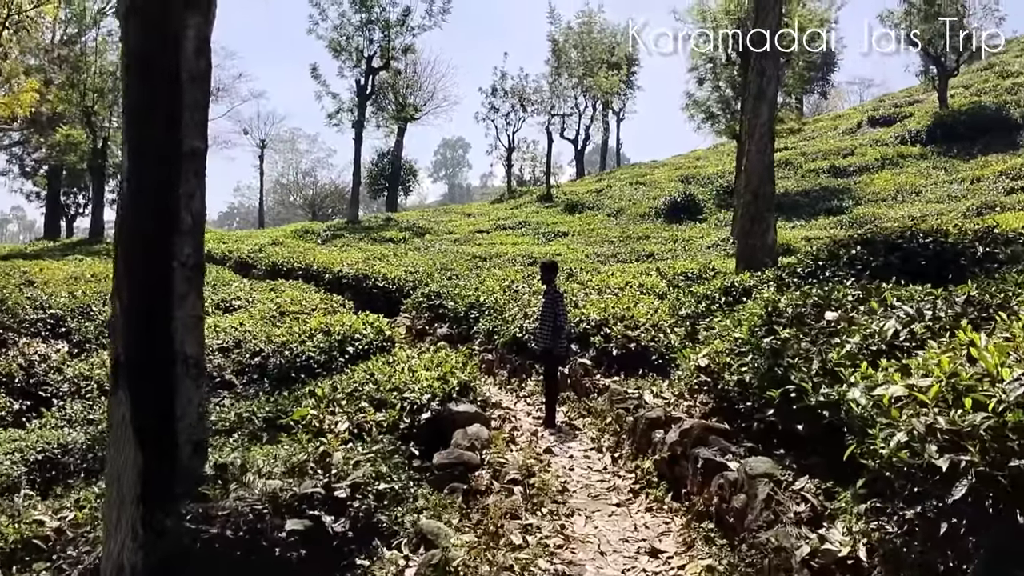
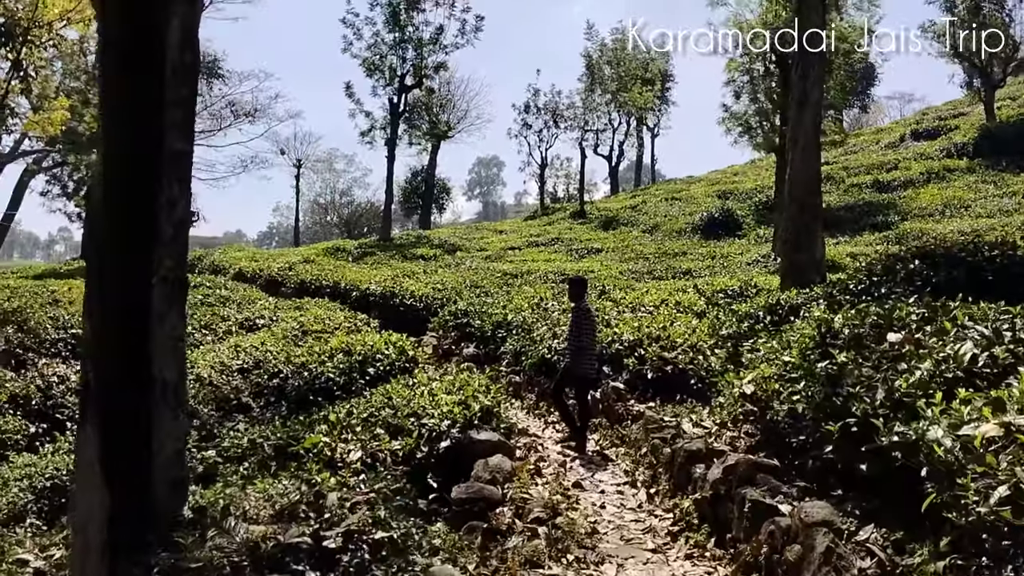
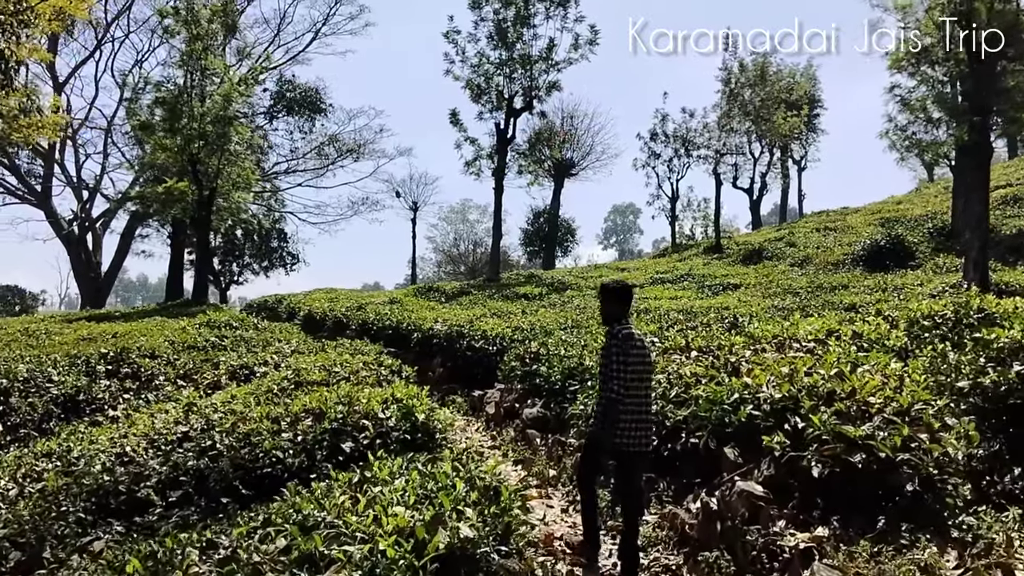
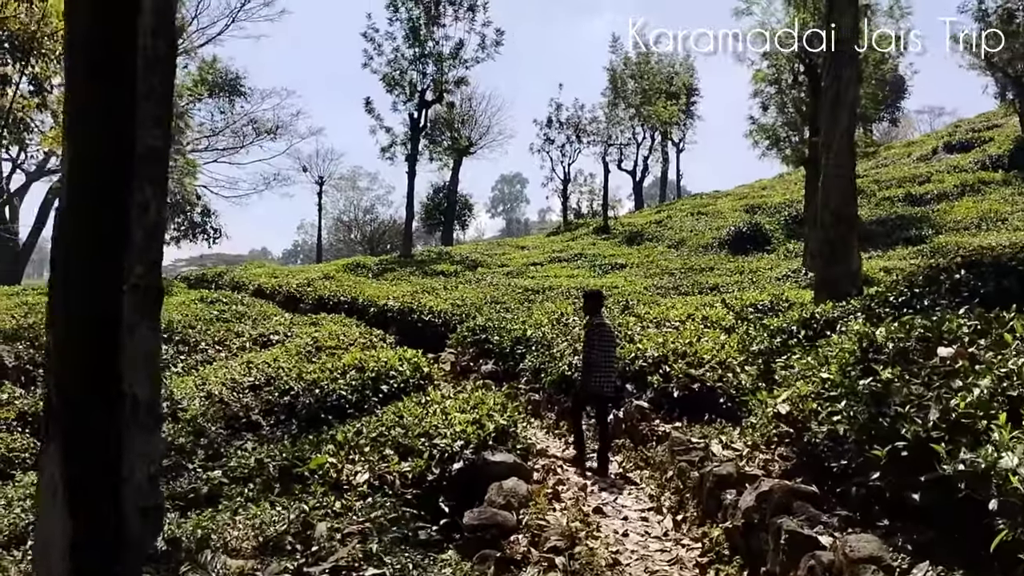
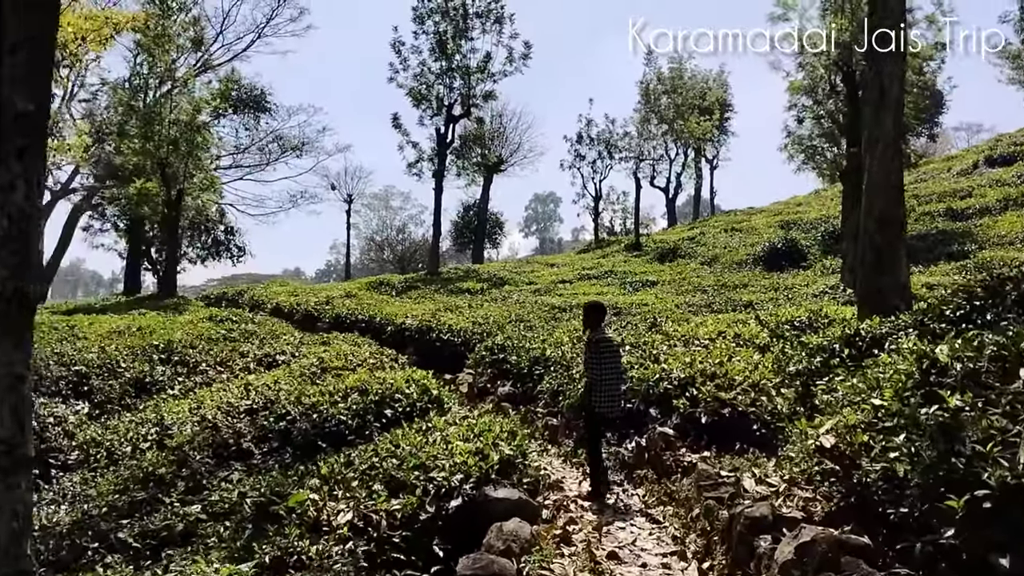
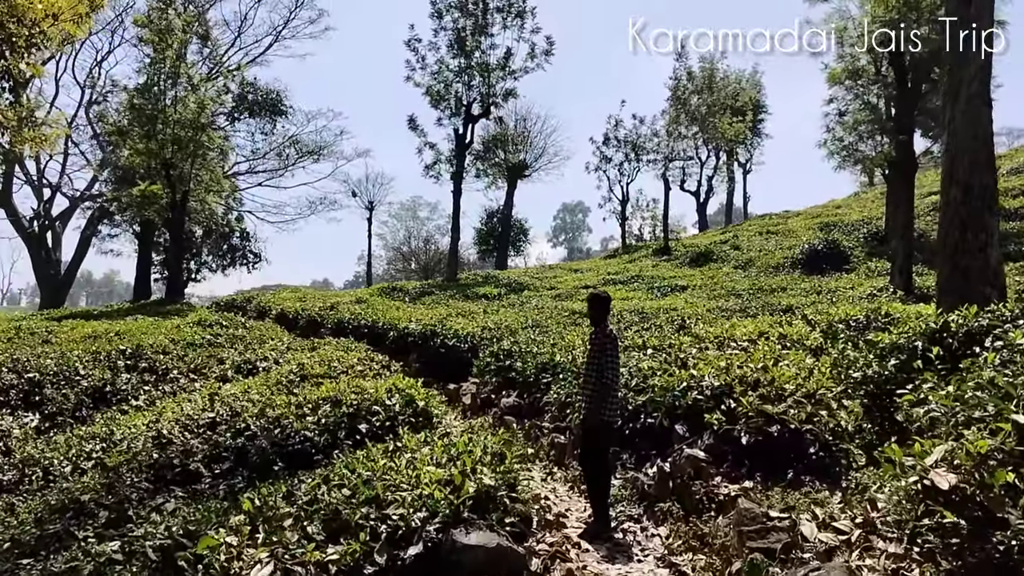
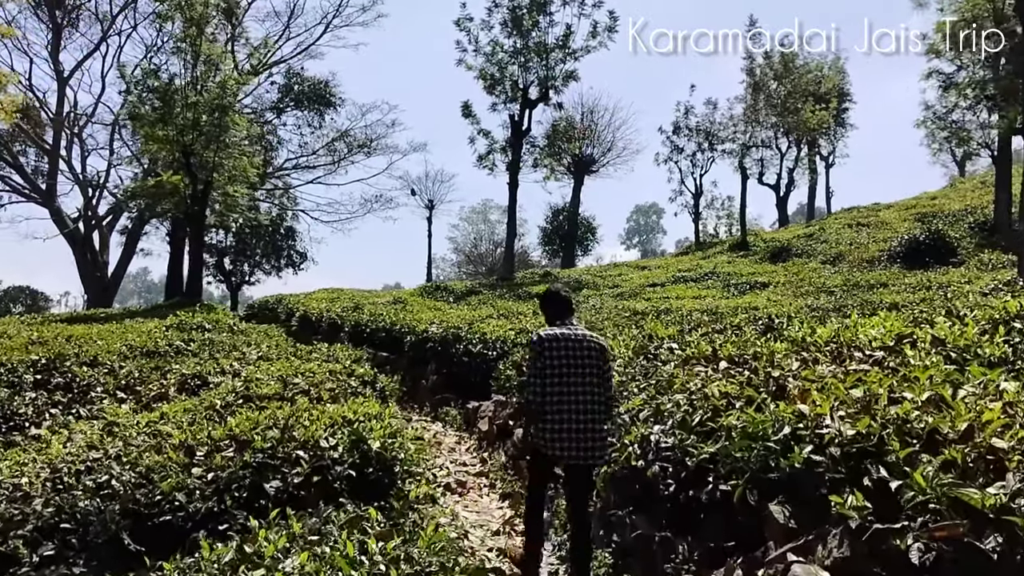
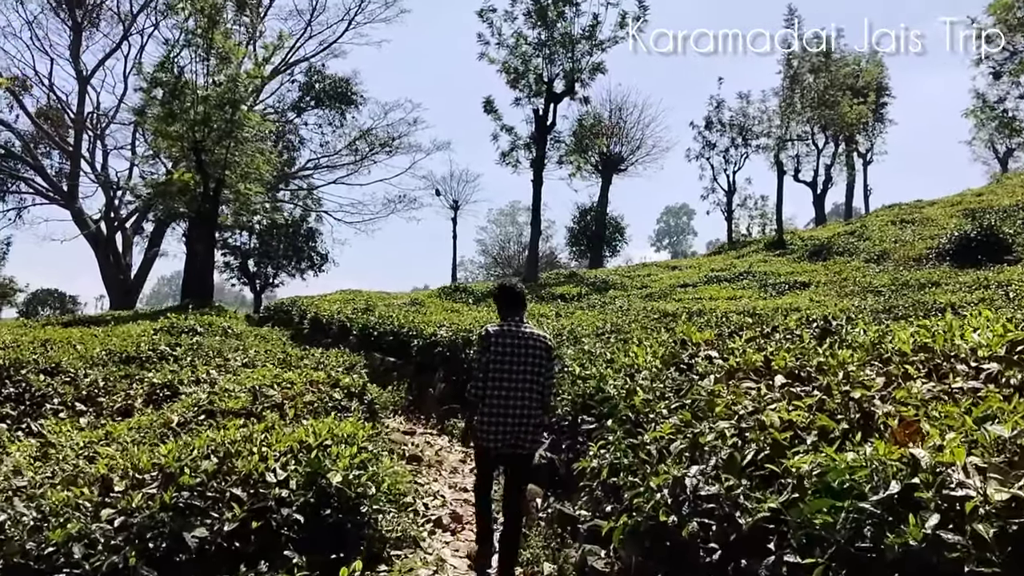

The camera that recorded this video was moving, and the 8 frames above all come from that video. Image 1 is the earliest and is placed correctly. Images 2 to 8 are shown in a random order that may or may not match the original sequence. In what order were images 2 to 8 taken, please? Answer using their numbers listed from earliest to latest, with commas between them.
2, 4, 5, 6, 3, 7, 8
